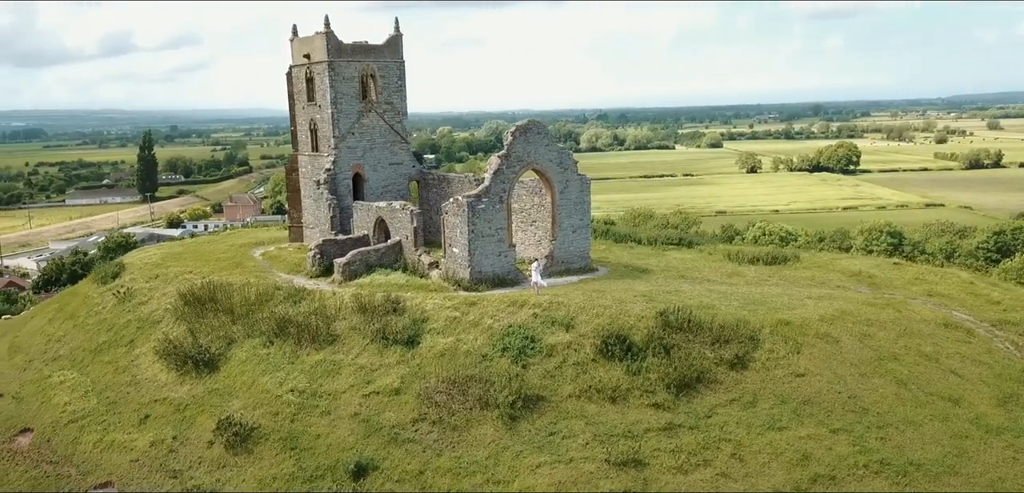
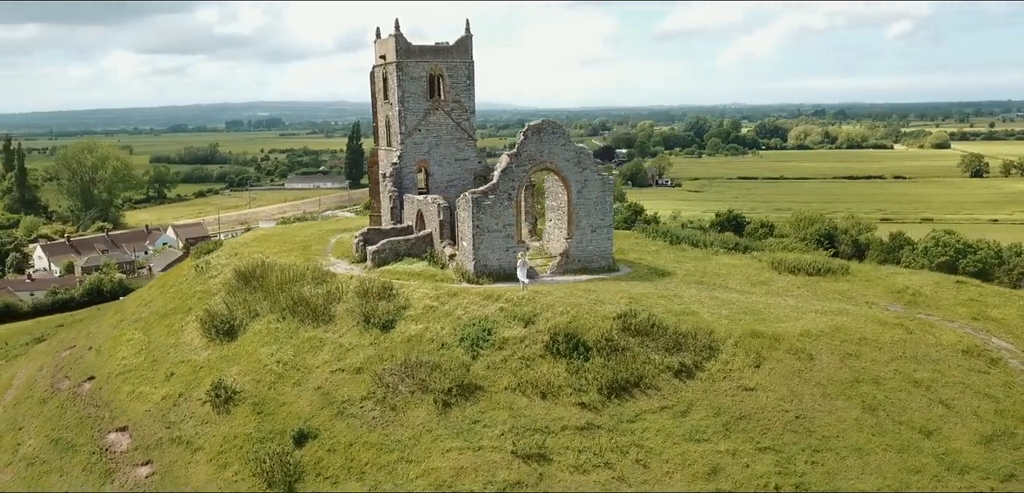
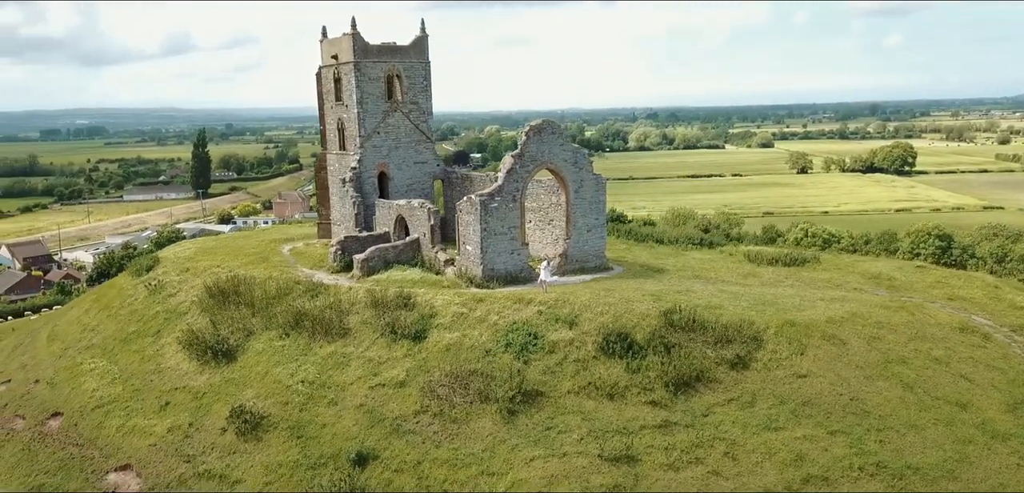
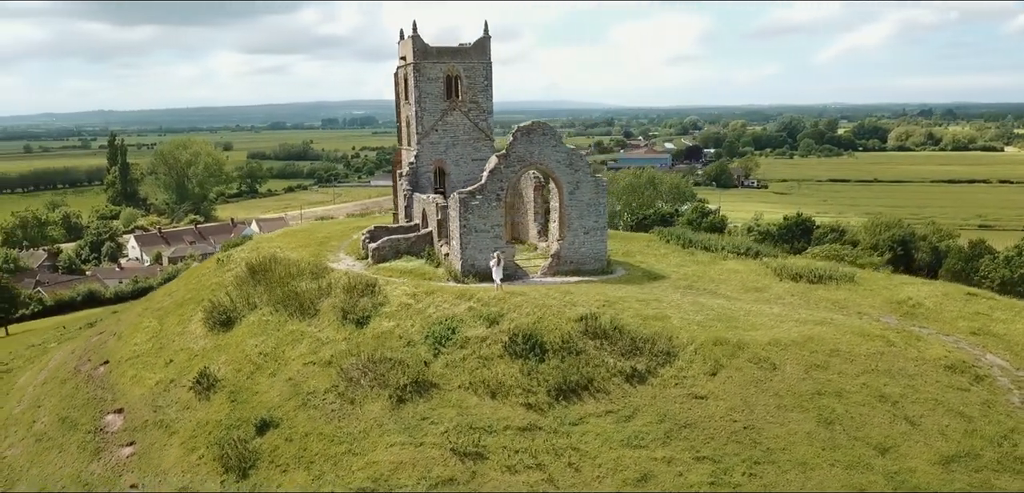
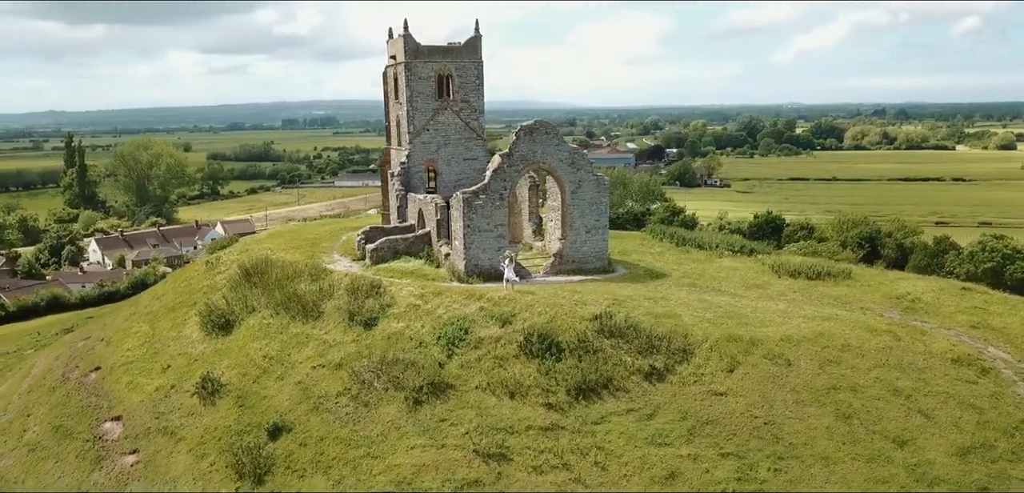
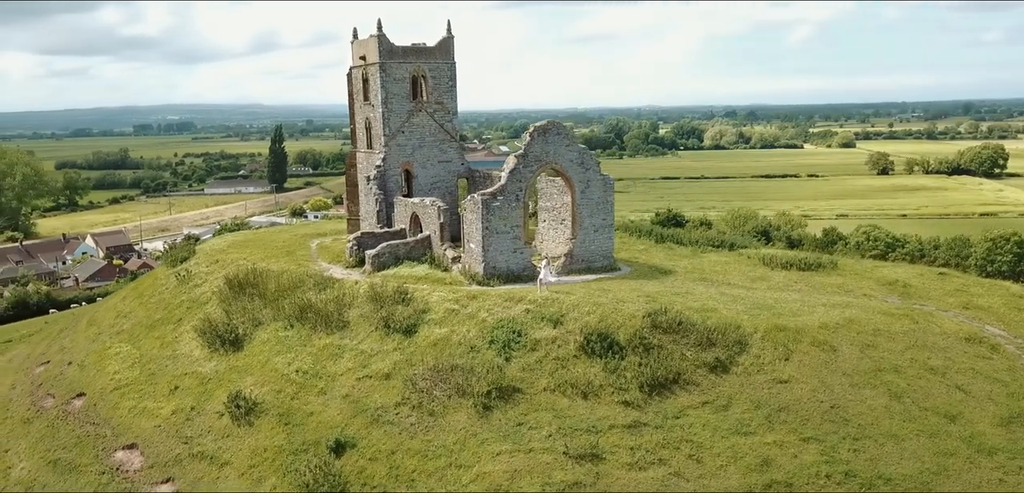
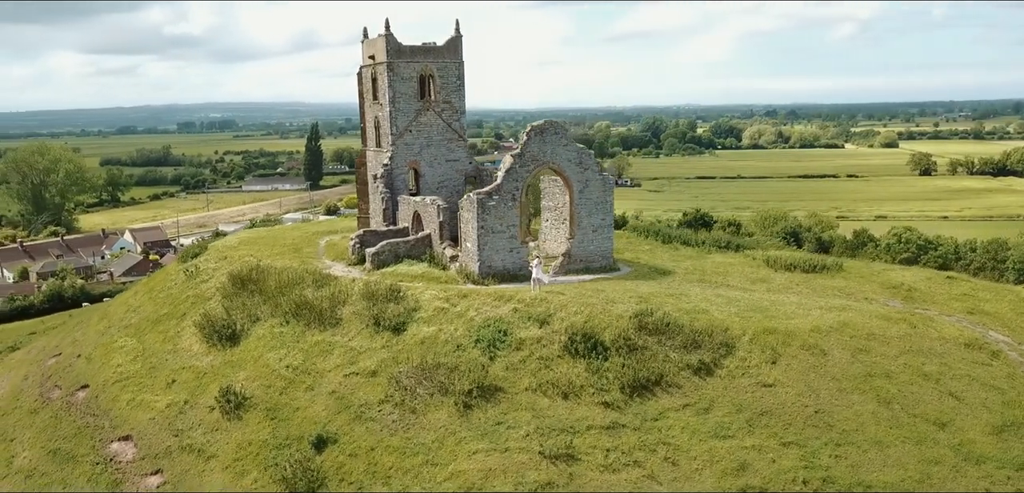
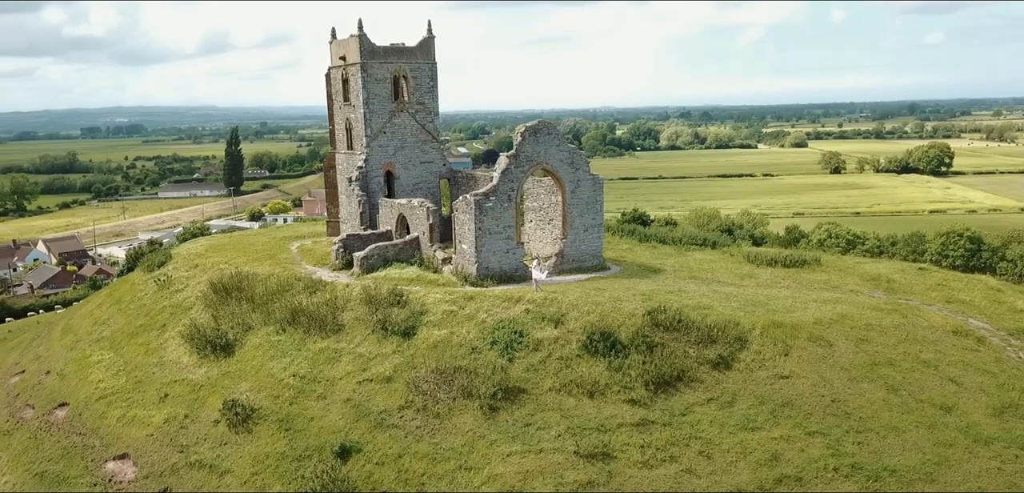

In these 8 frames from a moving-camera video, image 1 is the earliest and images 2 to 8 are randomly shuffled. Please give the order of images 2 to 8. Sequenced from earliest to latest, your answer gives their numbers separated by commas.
3, 8, 6, 7, 2, 5, 4
